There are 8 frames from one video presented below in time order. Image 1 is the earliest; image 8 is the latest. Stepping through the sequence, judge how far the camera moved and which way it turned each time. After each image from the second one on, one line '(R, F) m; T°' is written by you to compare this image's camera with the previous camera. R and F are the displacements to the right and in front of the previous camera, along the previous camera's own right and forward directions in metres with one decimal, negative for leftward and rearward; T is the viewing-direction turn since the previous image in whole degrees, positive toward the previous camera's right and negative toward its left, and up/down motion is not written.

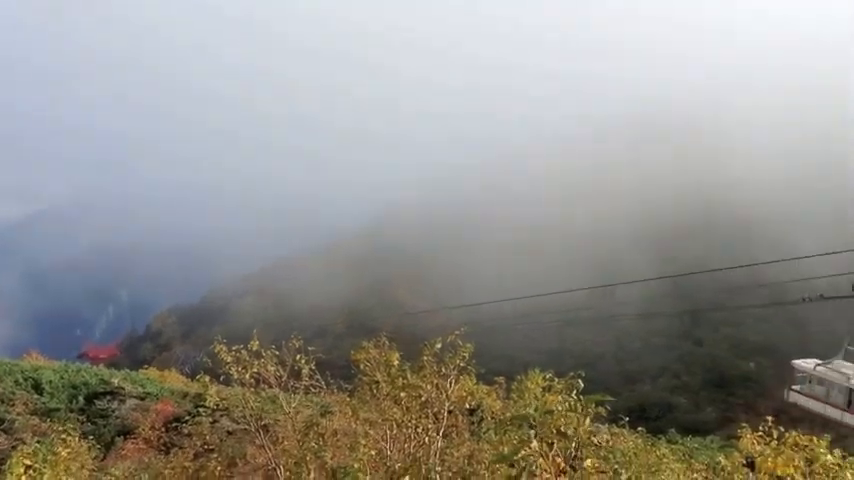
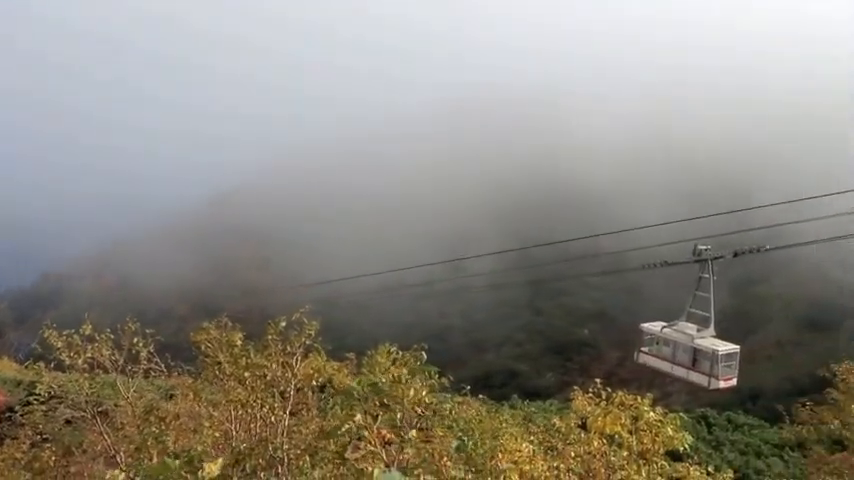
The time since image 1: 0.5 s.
(+3.2, -0.3) m; +8°
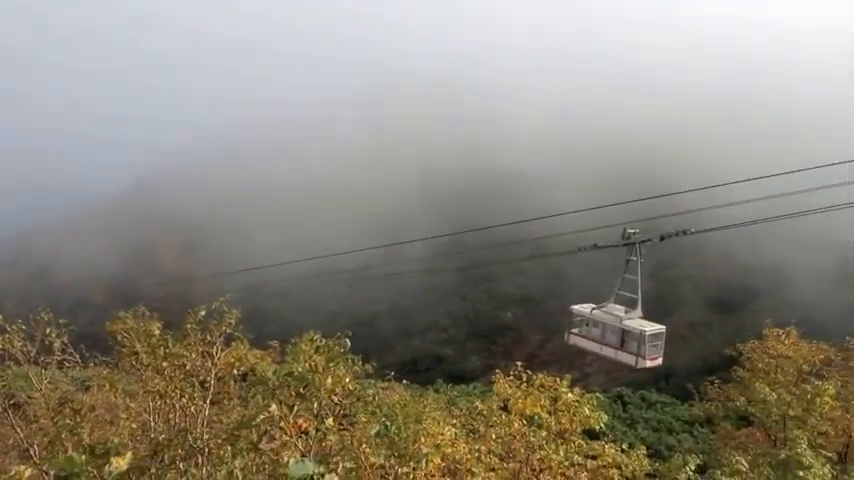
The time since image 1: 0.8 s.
(+1.1, -0.3) m; +5°
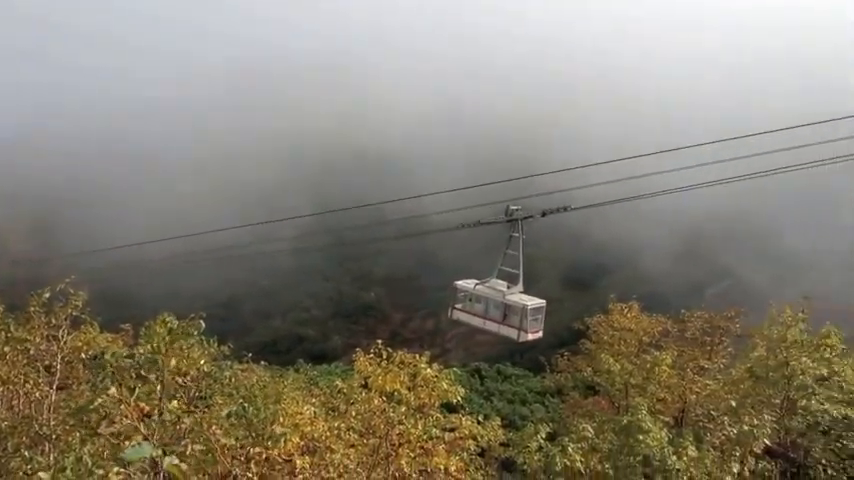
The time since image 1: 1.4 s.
(+2.2, -0.4) m; +8°
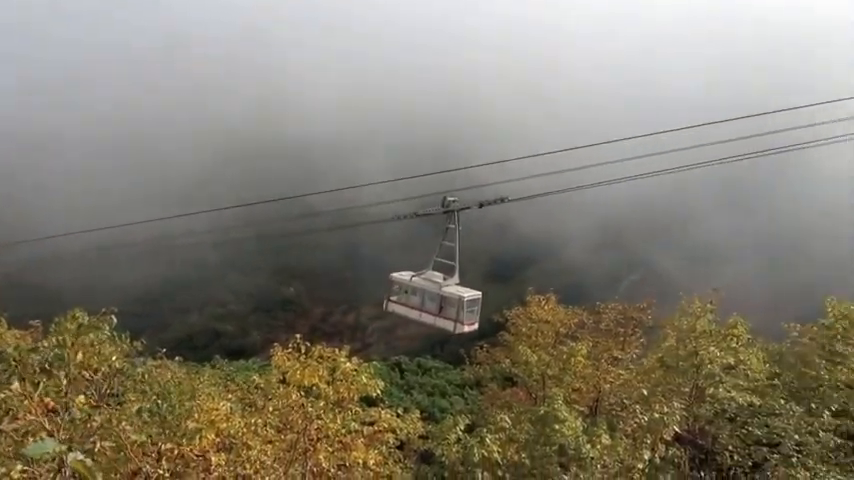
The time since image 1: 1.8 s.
(+1.3, 0.0) m; +5°
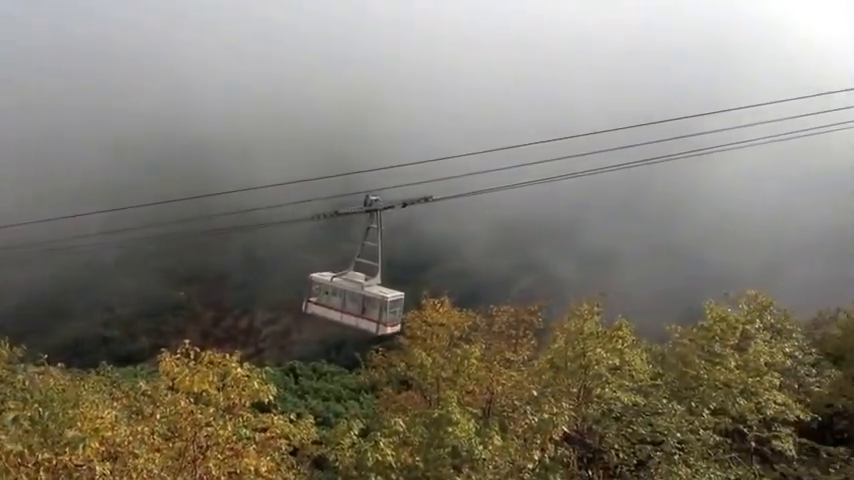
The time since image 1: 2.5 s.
(+1.3, -0.1) m; +7°
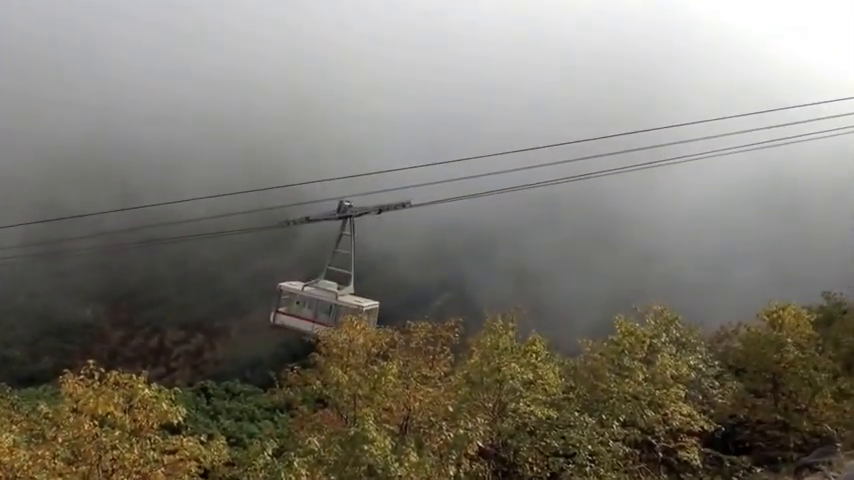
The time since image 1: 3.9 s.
(+0.4, -0.2) m; +6°
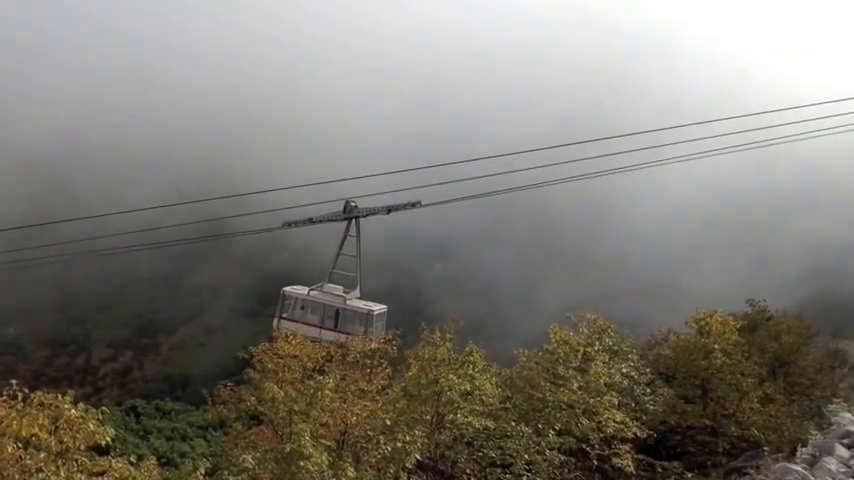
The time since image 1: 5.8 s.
(+0.1, +0.1) m; +5°
